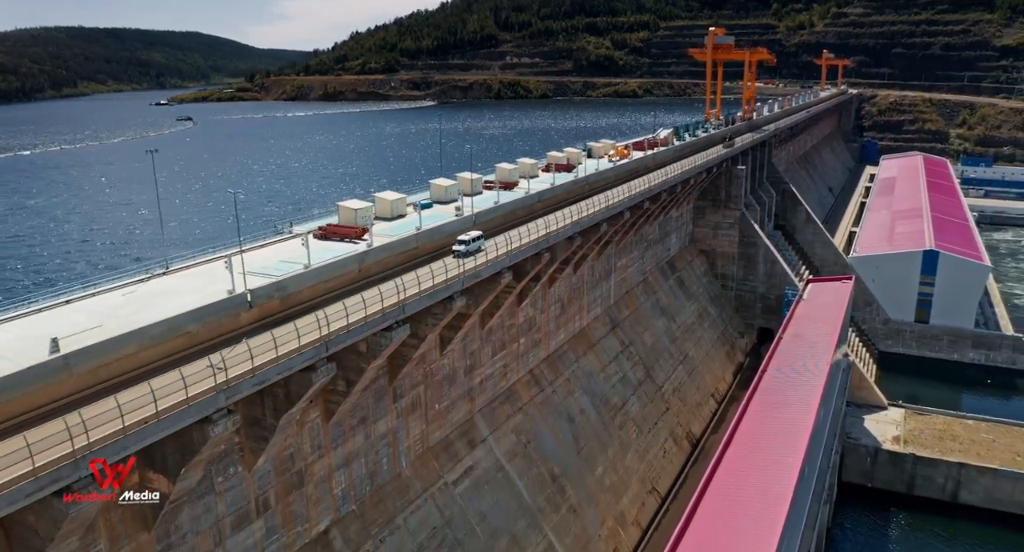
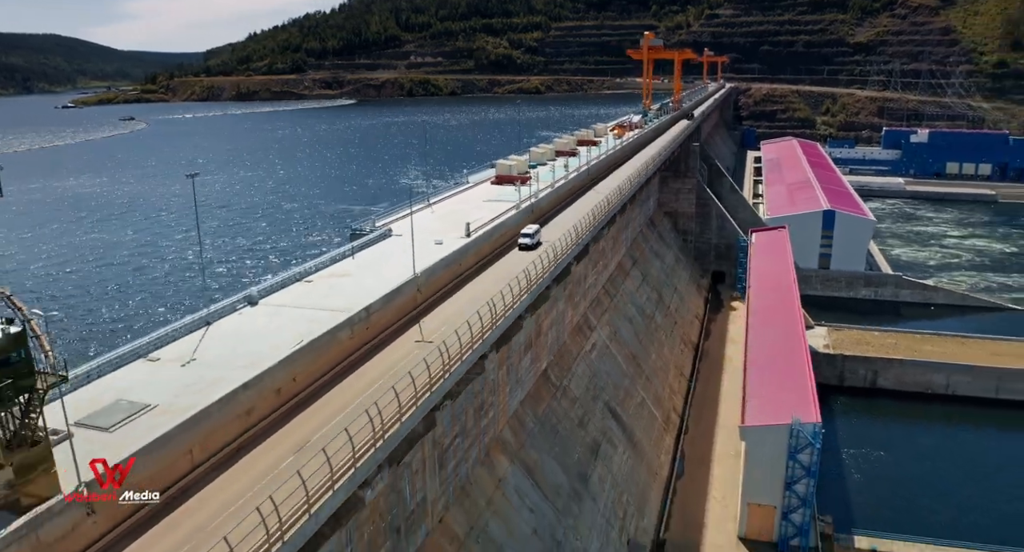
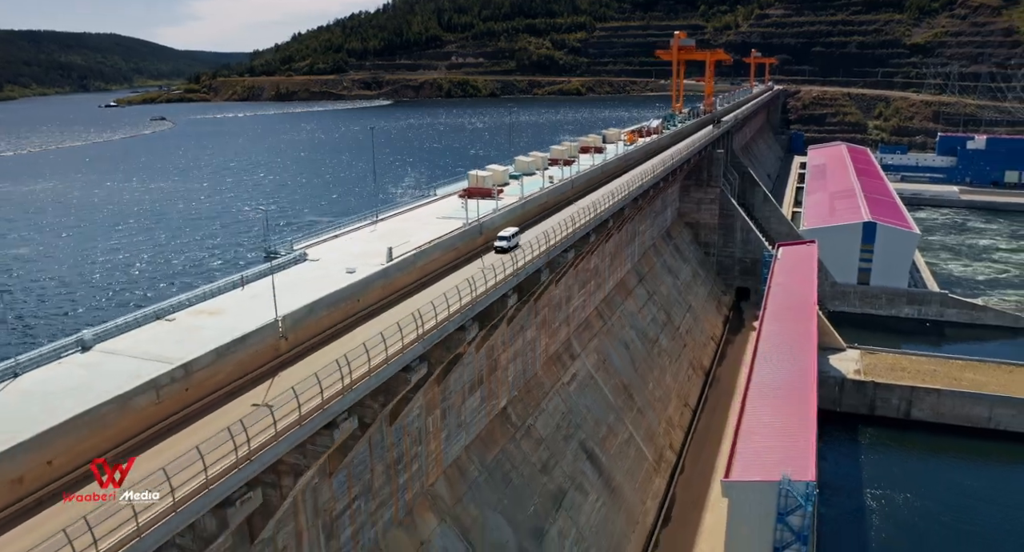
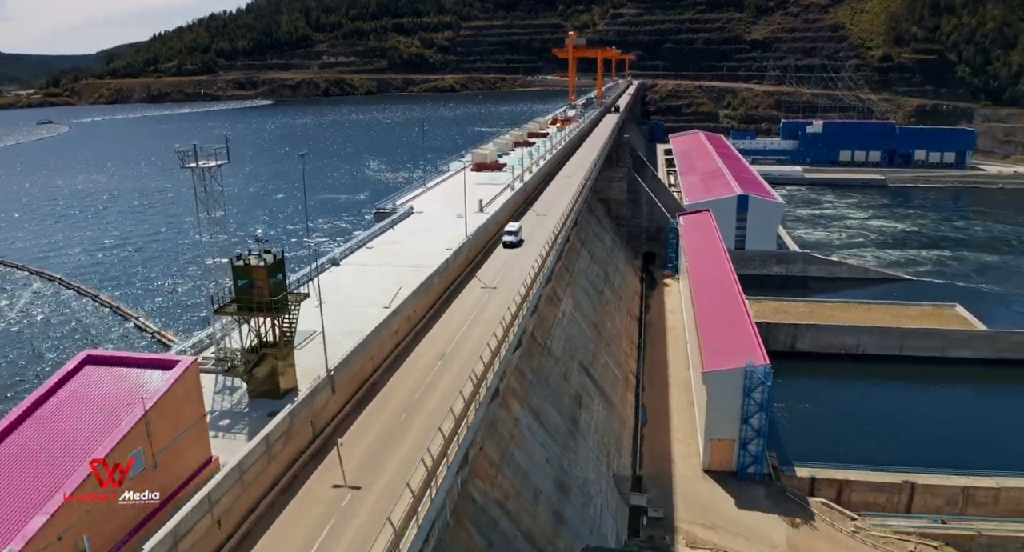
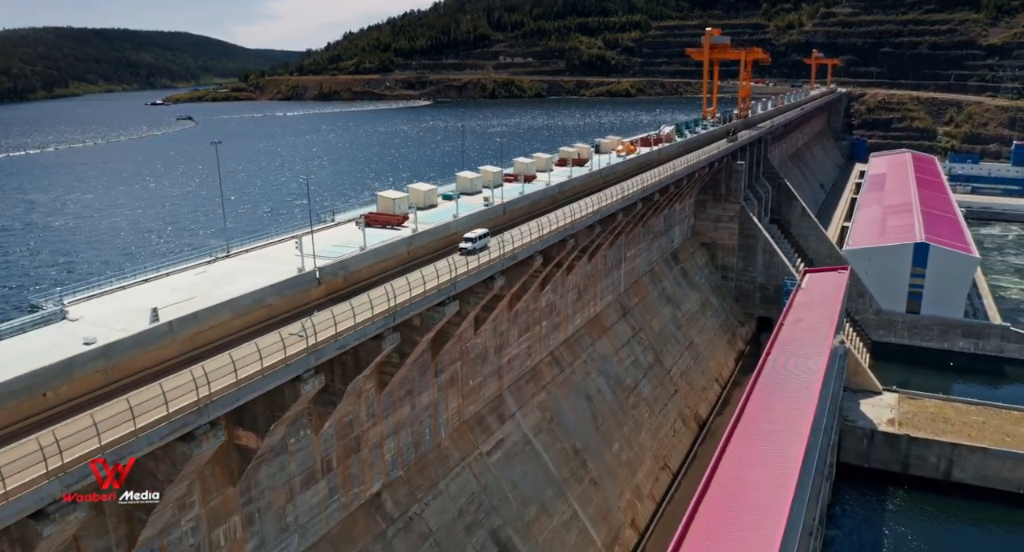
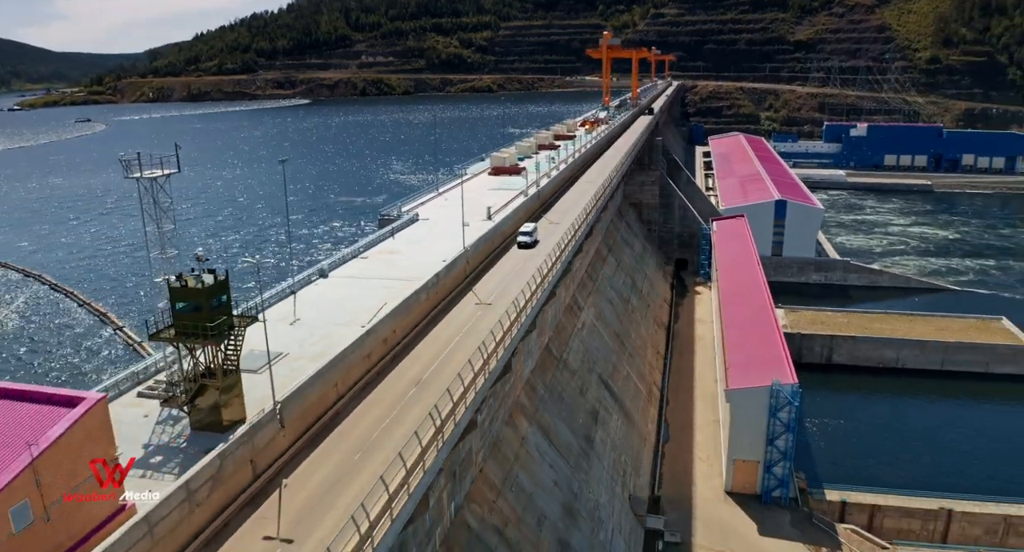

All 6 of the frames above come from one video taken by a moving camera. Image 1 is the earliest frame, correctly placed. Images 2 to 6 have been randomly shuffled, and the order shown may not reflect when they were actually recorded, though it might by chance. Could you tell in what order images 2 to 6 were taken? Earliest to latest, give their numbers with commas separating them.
5, 3, 2, 6, 4
